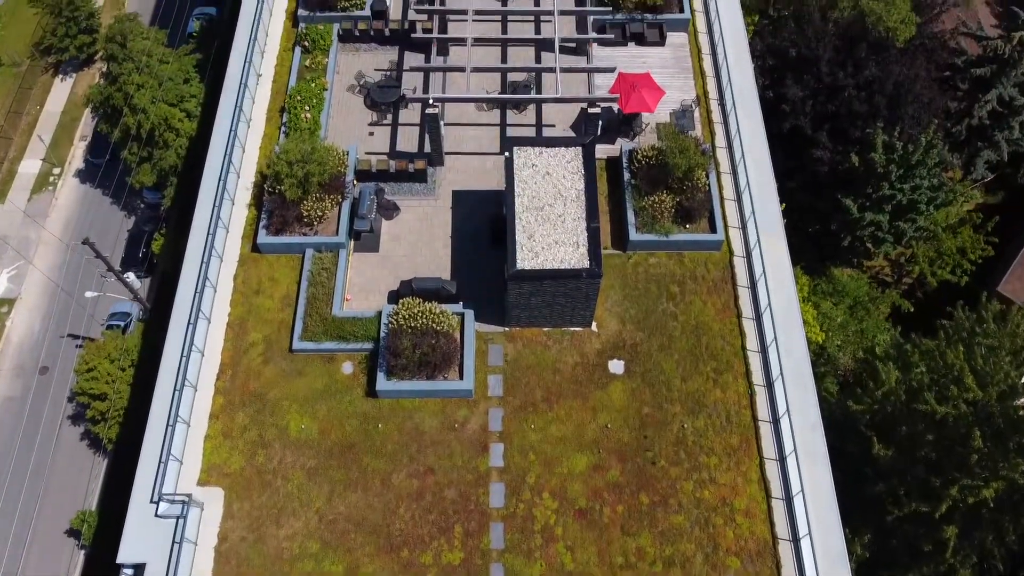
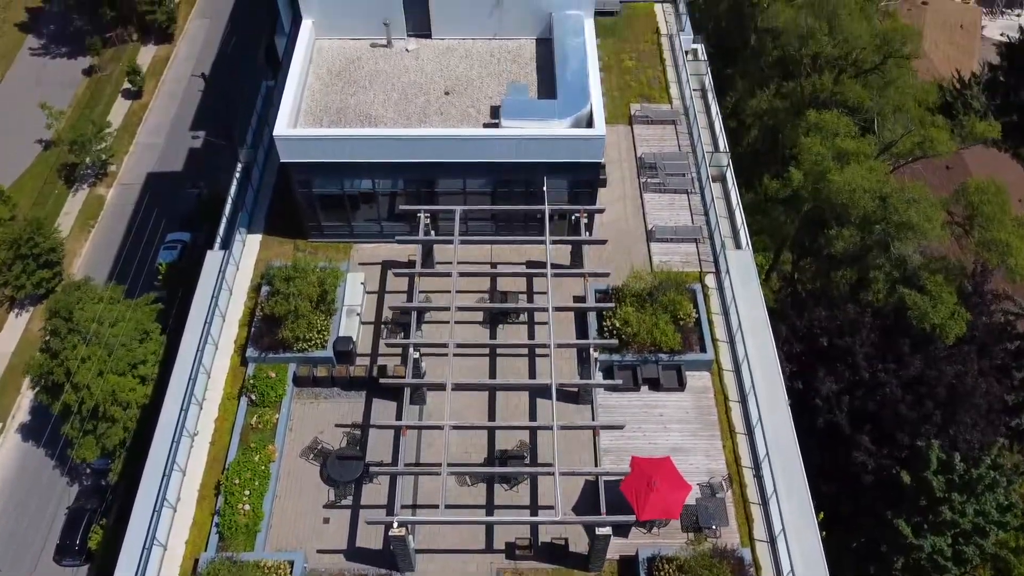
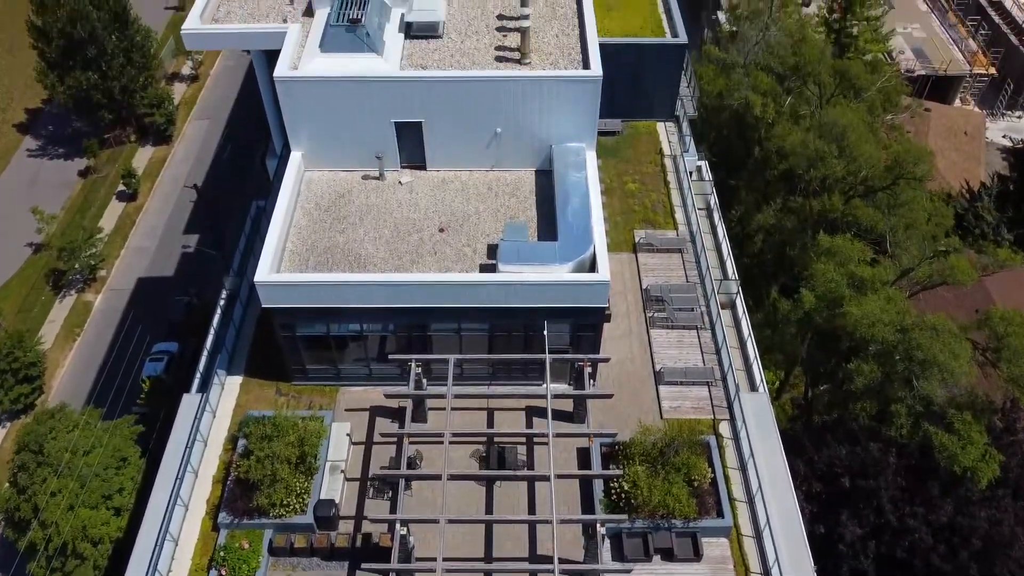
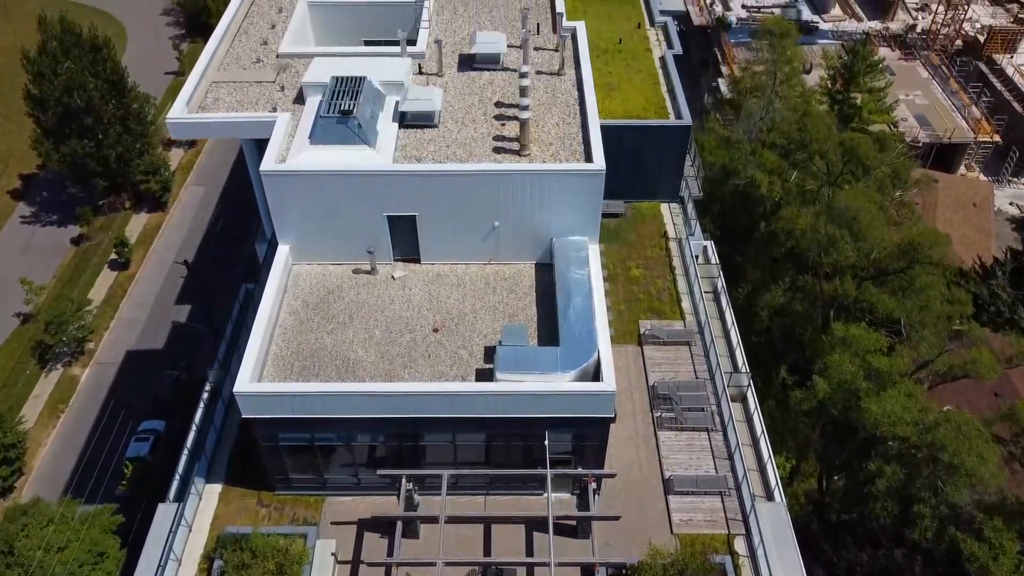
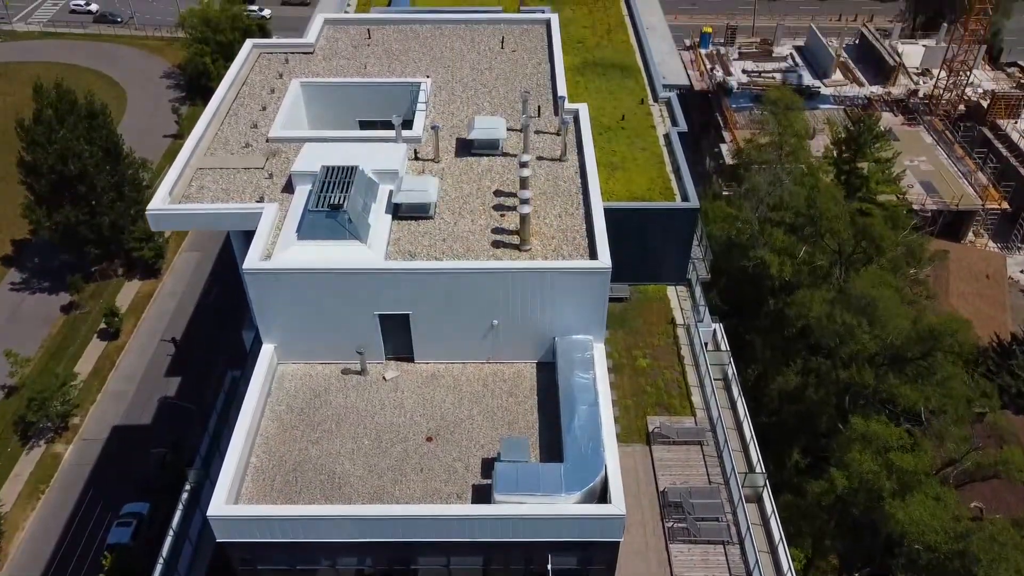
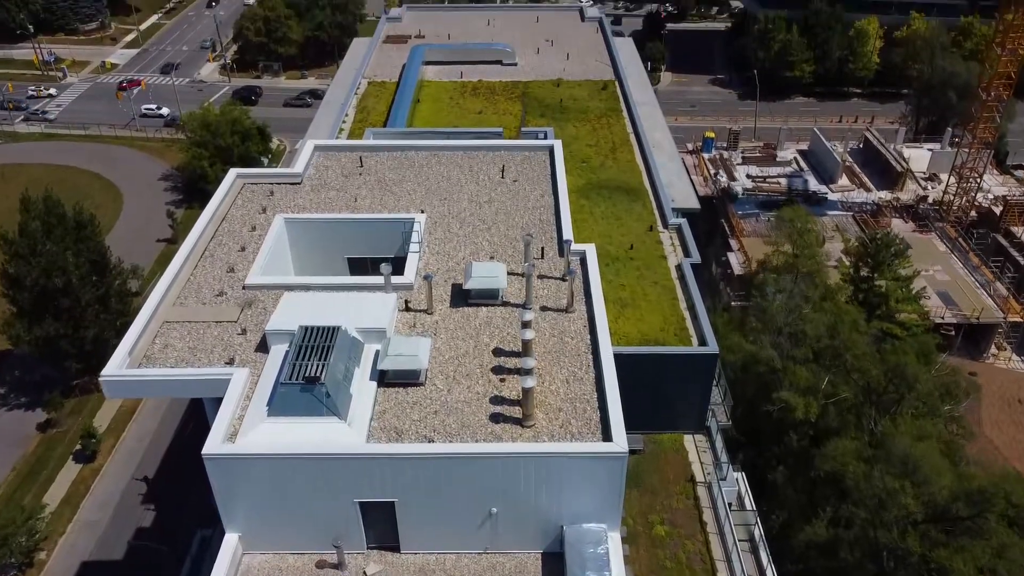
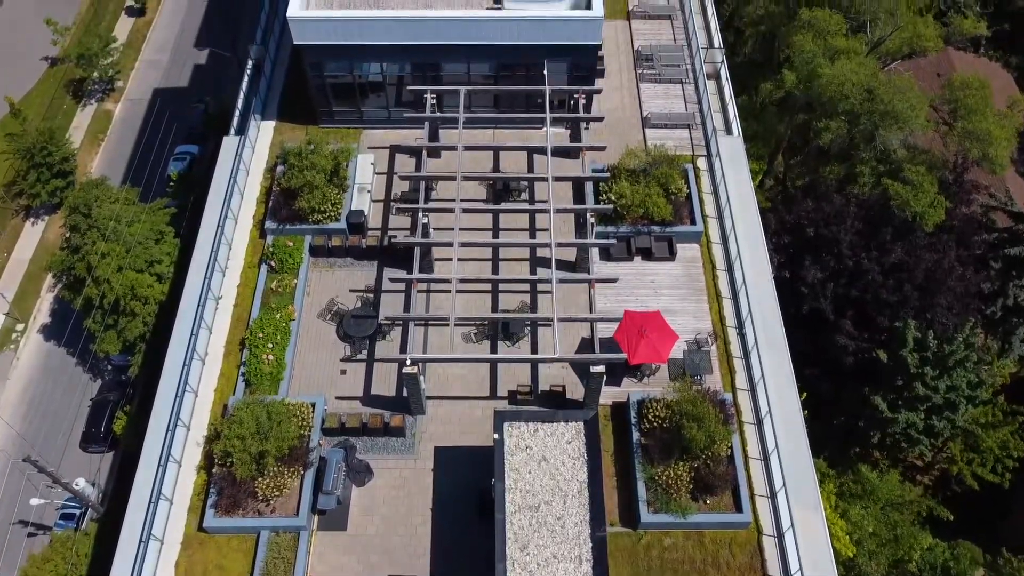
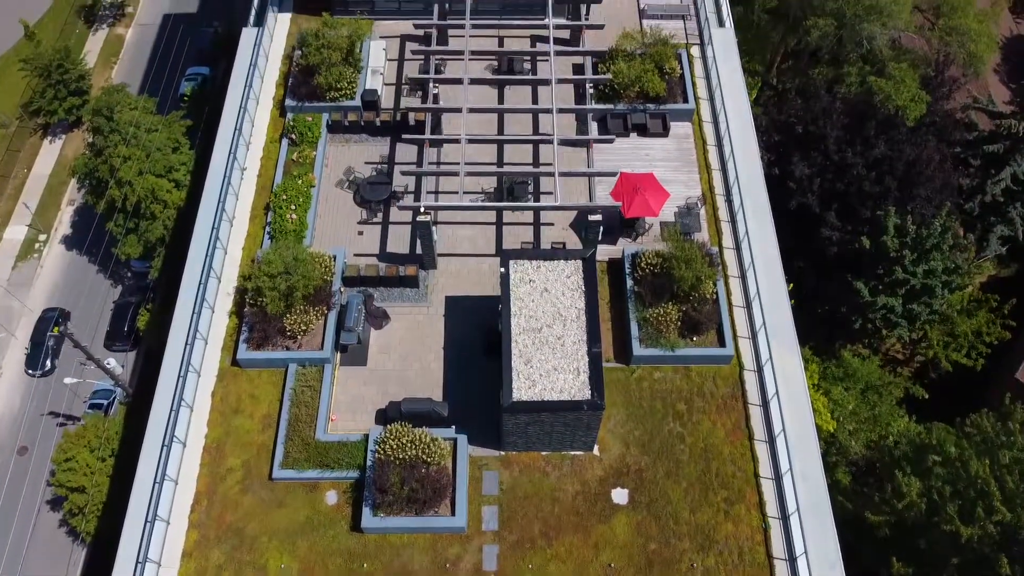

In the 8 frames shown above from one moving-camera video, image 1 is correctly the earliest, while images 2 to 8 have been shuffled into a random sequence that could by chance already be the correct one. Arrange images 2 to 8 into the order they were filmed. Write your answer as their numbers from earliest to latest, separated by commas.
8, 7, 2, 3, 4, 5, 6
